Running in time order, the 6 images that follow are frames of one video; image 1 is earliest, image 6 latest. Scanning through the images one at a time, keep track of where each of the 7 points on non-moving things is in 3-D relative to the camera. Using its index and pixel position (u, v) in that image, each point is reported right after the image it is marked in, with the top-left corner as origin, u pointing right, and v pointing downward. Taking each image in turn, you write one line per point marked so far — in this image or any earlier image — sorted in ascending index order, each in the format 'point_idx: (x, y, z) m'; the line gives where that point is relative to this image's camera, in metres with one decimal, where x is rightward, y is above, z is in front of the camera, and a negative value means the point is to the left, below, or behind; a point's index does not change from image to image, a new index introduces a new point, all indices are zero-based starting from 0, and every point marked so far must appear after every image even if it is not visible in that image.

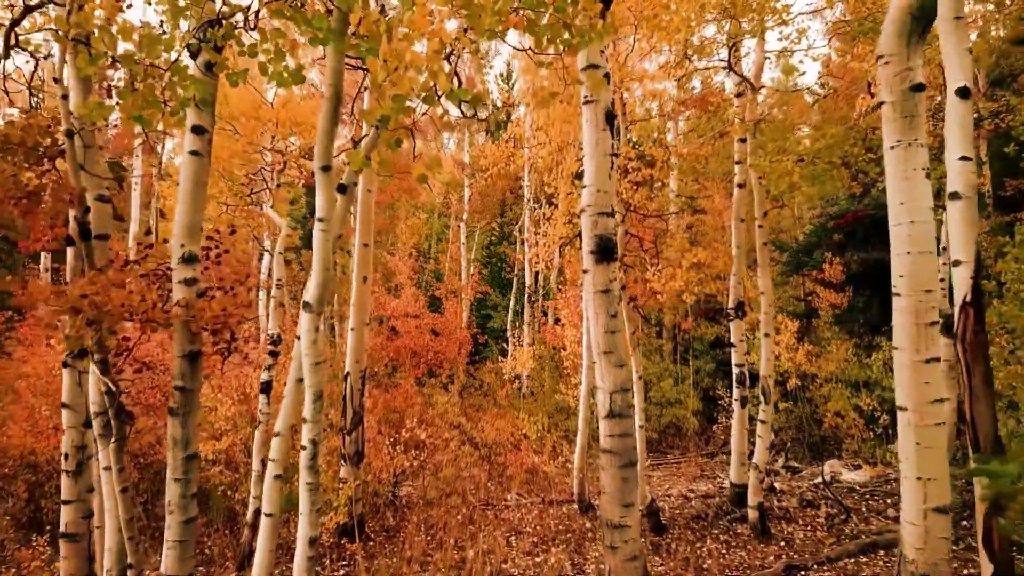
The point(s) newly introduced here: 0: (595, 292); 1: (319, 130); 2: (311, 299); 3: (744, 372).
0: (+0.9, 0.0, +5.4) m
1: (-1.4, +1.2, +3.6) m
2: (-1.5, -0.1, +3.7) m
3: (+4.4, -1.6, +9.4) m
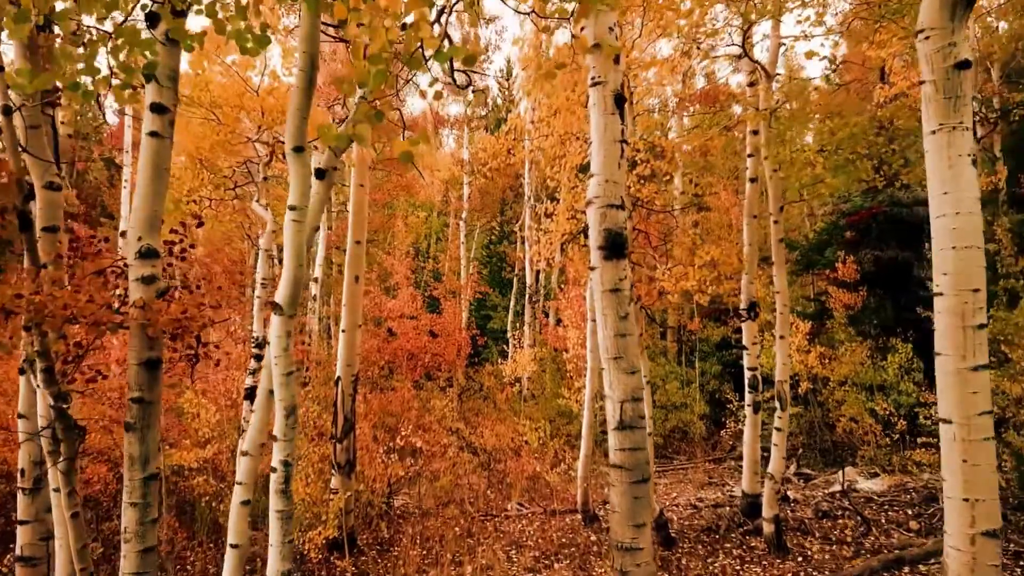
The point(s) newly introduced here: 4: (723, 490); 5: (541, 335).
0: (+0.9, 0.0, +5.0) m
1: (-1.4, +1.2, +3.2) m
2: (-1.5, -0.1, +3.2) m
3: (+4.4, -1.6, +8.9) m
4: (+4.7, -4.5, +10.8) m
5: (+1.0, -1.6, +16.3) m
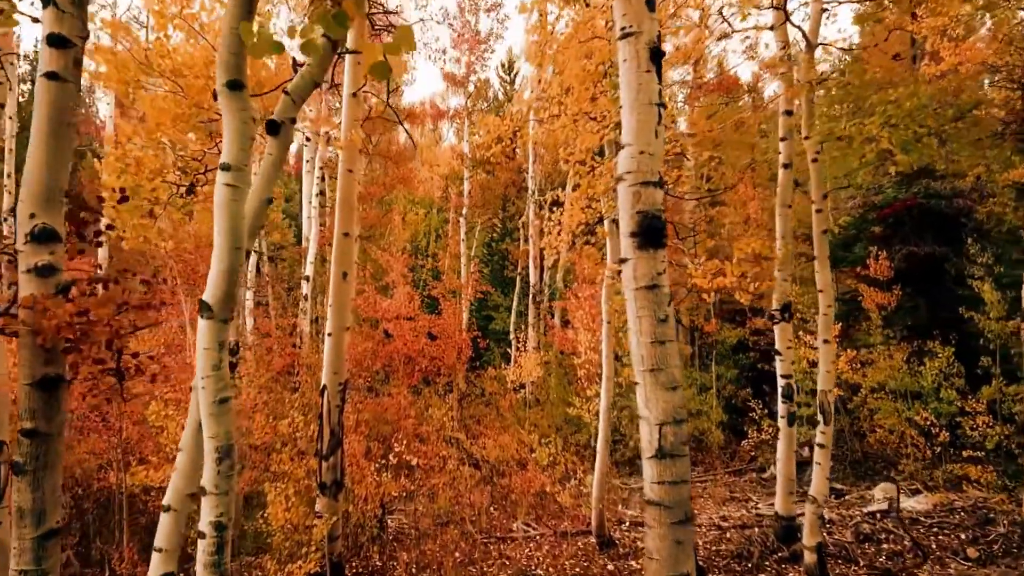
0: (+1.0, 0.0, +4.0) m
1: (-1.3, +1.2, +2.3) m
2: (-1.4, 0.0, +2.3) m
3: (+4.5, -1.6, +8.0) m
4: (+4.8, -4.4, +9.9) m
5: (+1.1, -1.5, +15.4) m
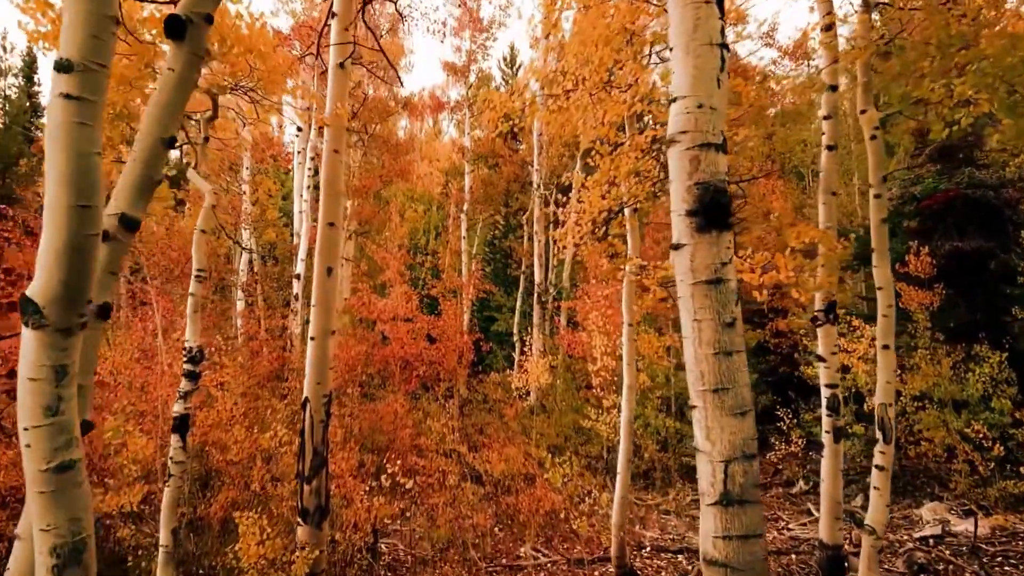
0: (+1.2, 0.0, +3.1) m
1: (-1.2, +1.3, +1.3) m
2: (-1.3, 0.0, +1.3) m
3: (+4.7, -1.6, +7.0) m
4: (+4.9, -4.4, +8.9) m
5: (+1.2, -1.5, +14.4) m
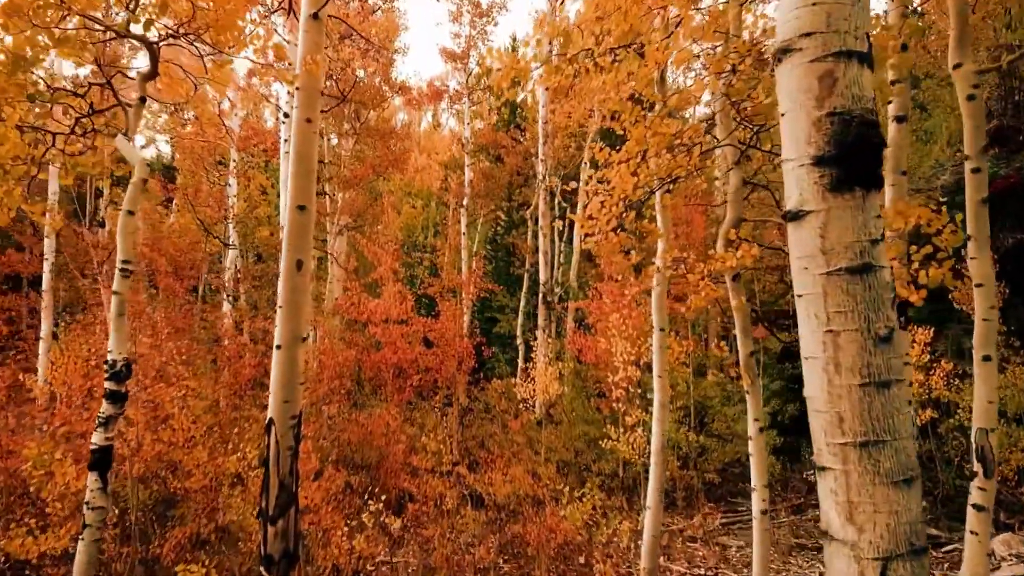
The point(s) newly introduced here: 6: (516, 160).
0: (+1.3, +0.1, +1.9) m
1: (-1.1, +1.3, +0.2) m
2: (-1.2, 0.0, +0.2) m
3: (+4.8, -1.5, +5.8) m
4: (+5.0, -4.4, +7.7) m
5: (+1.3, -1.5, +13.3) m
6: (+0.2, +5.0, +19.1) m
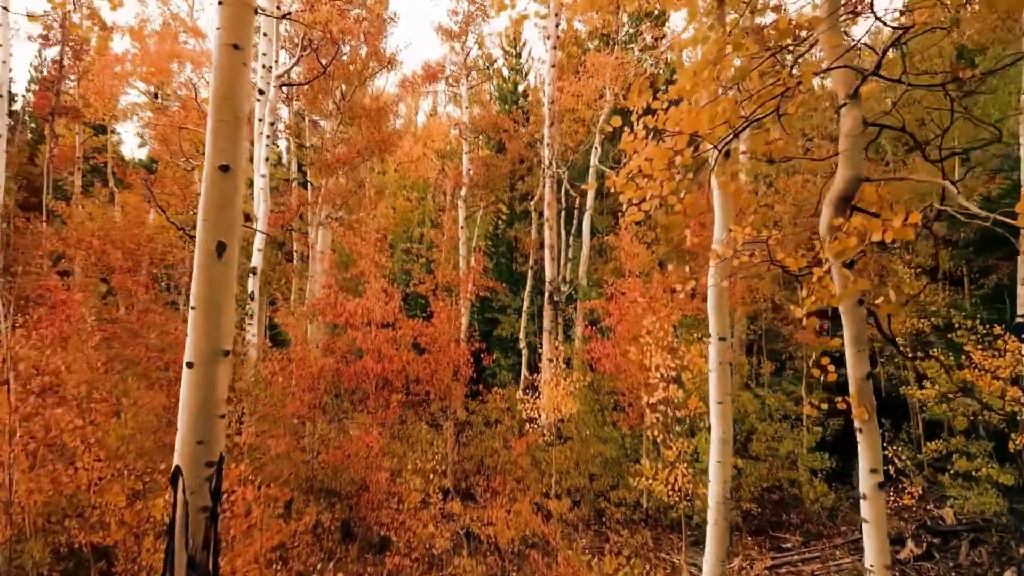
0: (+1.3, +0.1, +0.4) m
1: (-1.0, +1.3, -1.4) m
2: (-1.1, +0.1, -1.4) m
3: (+4.8, -1.5, +4.3) m
4: (+5.1, -4.3, +6.2) m
5: (+1.4, -1.4, +11.7) m
6: (+0.2, +5.0, +17.5) m
